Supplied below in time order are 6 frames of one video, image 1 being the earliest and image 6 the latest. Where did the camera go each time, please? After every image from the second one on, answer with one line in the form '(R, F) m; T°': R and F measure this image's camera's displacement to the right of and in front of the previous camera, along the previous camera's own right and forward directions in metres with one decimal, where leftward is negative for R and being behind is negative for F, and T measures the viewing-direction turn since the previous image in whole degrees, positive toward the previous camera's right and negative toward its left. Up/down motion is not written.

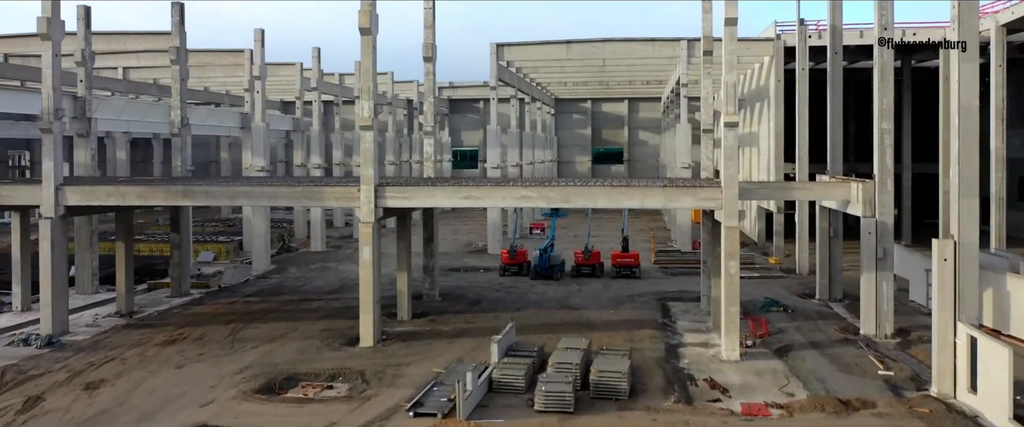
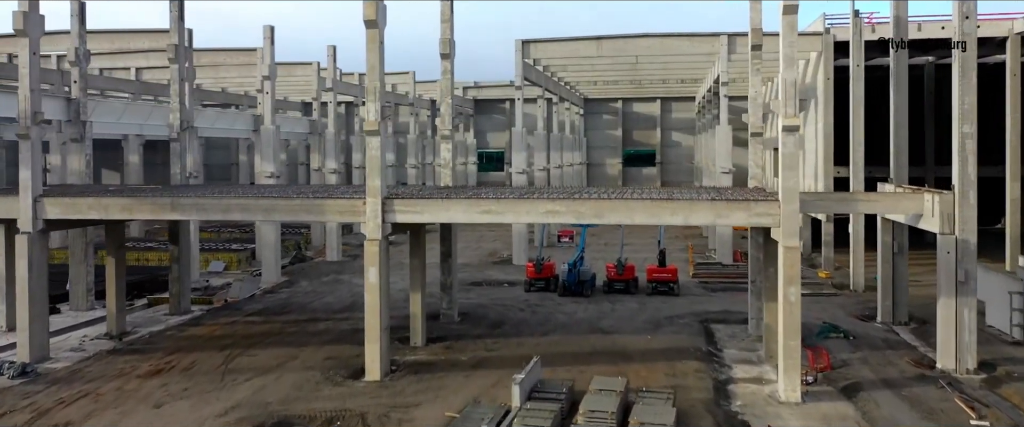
(0.0, +1.9) m; -2°
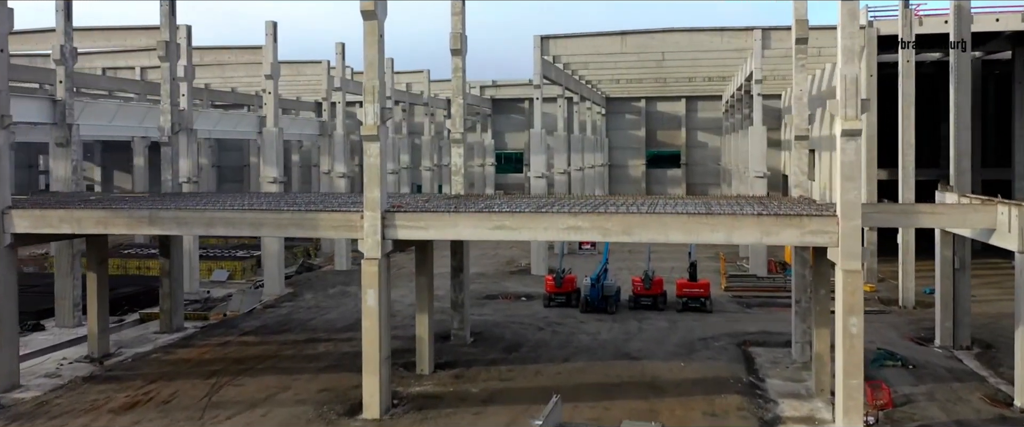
(+0.1, +1.7) m; -1°
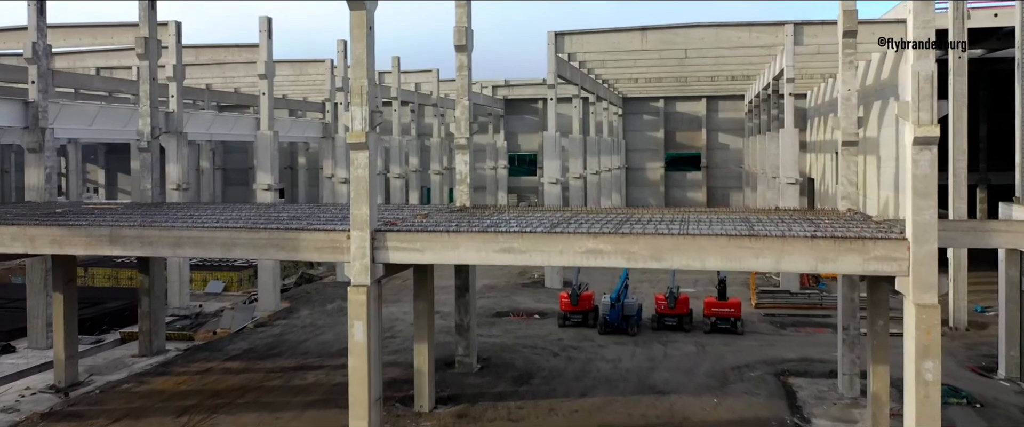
(+0.1, +1.7) m; -1°
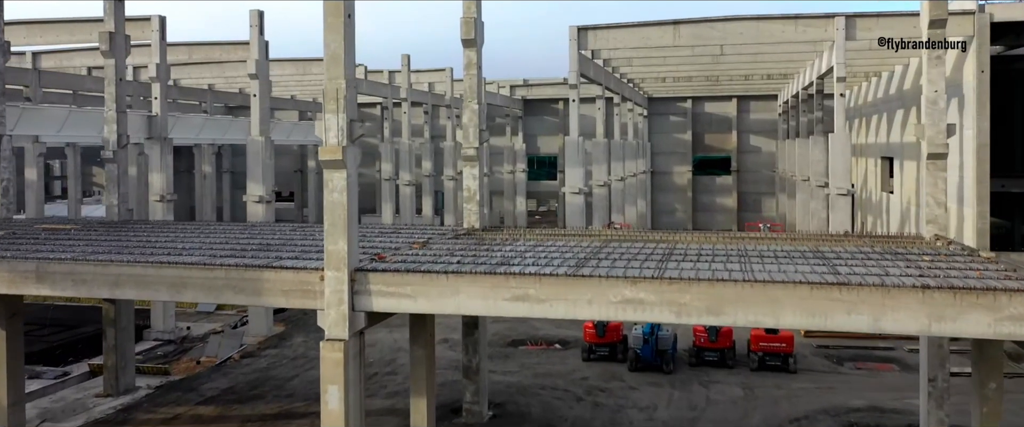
(0.0, +2.3) m; -1°
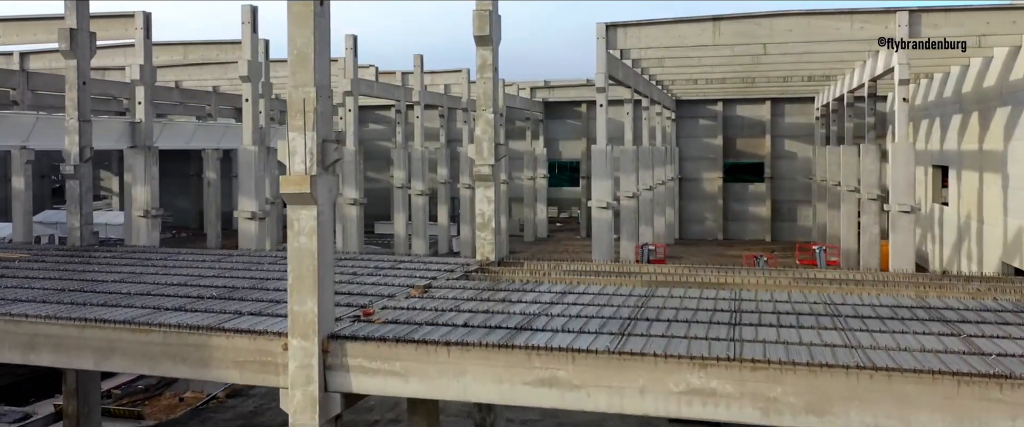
(0.0, +2.1) m; -1°
